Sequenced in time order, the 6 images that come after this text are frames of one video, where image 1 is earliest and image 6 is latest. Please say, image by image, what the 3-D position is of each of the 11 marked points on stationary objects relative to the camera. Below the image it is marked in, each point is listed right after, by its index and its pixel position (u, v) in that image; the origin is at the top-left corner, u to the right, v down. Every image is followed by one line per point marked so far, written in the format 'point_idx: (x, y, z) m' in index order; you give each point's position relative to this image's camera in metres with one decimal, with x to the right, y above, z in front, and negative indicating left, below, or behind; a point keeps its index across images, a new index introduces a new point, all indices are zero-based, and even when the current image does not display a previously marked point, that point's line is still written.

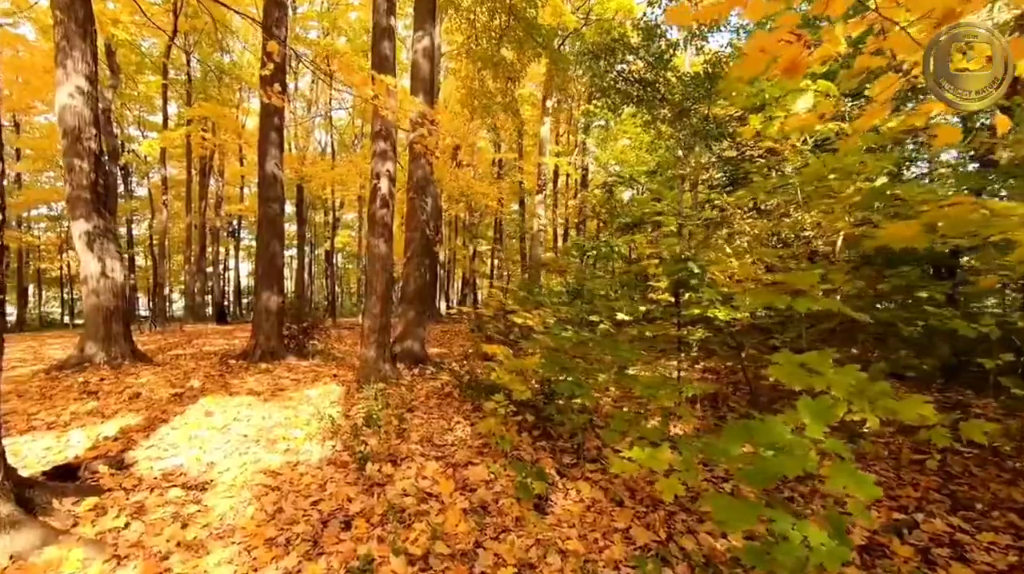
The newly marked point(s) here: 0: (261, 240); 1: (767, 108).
0: (-4.7, +0.9, +9.9) m
1: (+2.6, +1.8, +5.4) m
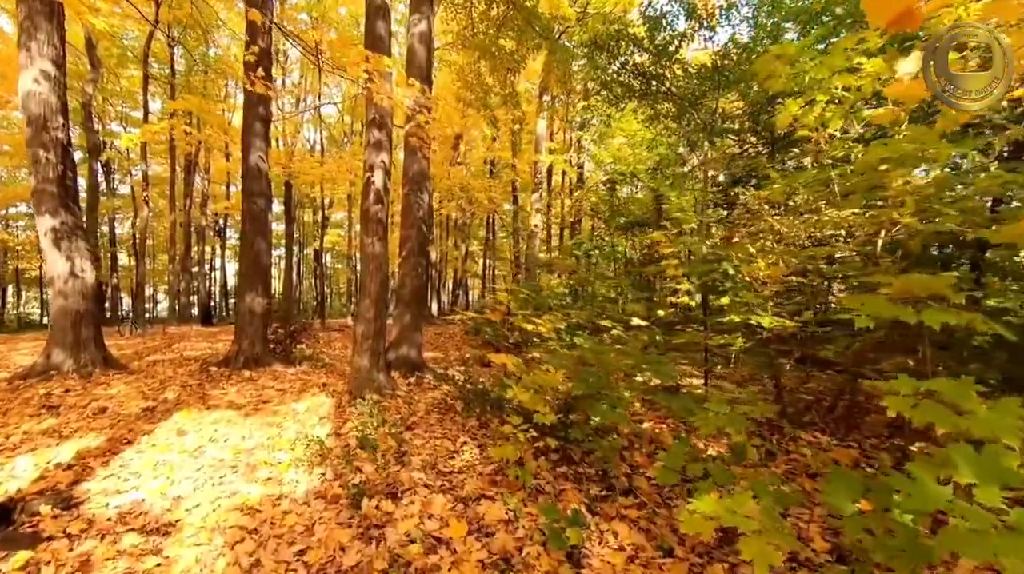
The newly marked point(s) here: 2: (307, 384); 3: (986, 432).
0: (-4.7, +0.9, +9.2) m
1: (+2.8, +1.8, +4.9) m
2: (-3.0, -1.4, +7.7) m
3: (+1.5, -0.4, +1.7) m
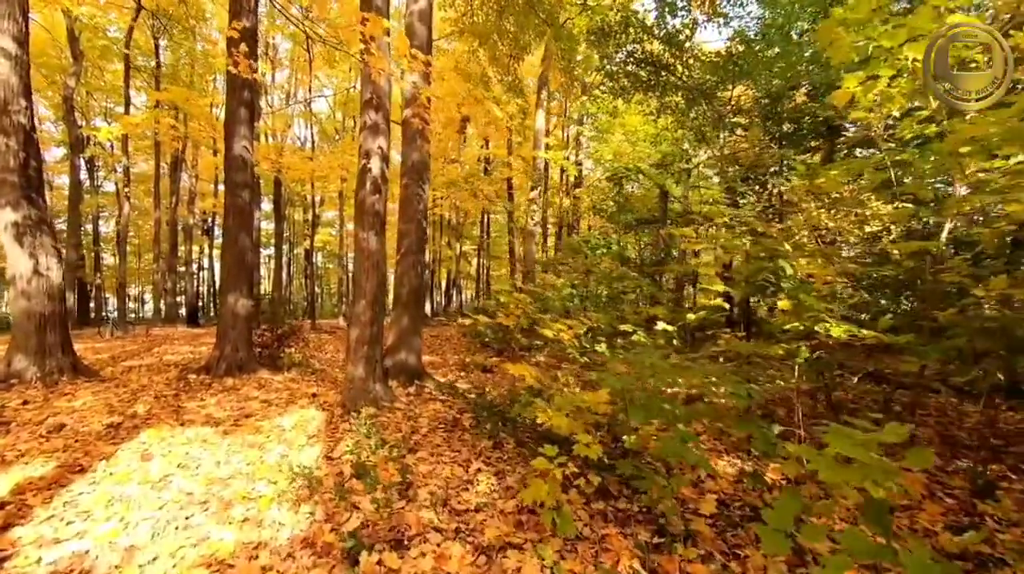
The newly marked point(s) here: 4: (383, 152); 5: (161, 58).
0: (-4.6, +0.9, +8.5) m
1: (+2.9, +1.8, +4.3) m
2: (-2.9, -1.4, +7.0) m
3: (+1.7, -0.5, +1.0) m
4: (-1.5, +1.6, +6.0) m
5: (-12.7, +8.3, +18.9) m
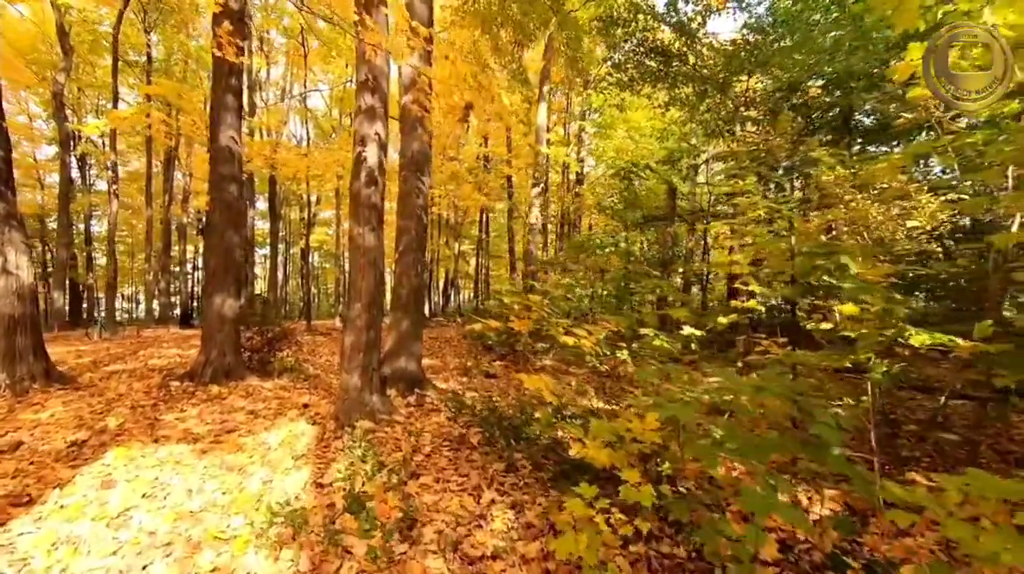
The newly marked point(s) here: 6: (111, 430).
0: (-4.5, +0.9, +7.9) m
1: (+3.0, +1.8, +3.8) m
2: (-2.8, -1.4, +6.4) m
3: (+1.8, -0.5, +0.5) m
4: (-1.4, +1.5, +5.5) m
5: (-12.6, +8.3, +18.3) m
6: (-4.0, -1.4, +5.2) m
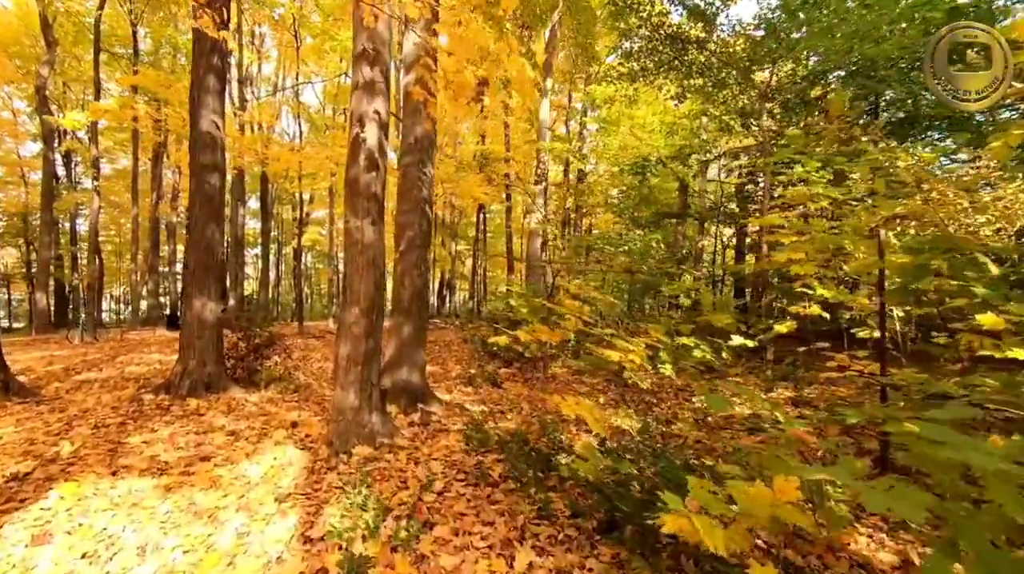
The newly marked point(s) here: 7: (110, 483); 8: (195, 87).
0: (-4.3, +0.8, +7.1) m
1: (+3.3, +1.8, +3.1) m
2: (-2.6, -1.5, +5.6) m
3: (+2.1, -0.5, -0.2) m
4: (-1.2, +1.5, +4.7) m
5: (-12.6, +8.3, +17.4) m
6: (-3.8, -1.4, +4.4) m
7: (-3.0, -1.4, +3.9) m
8: (-4.3, +2.7, +7.1) m
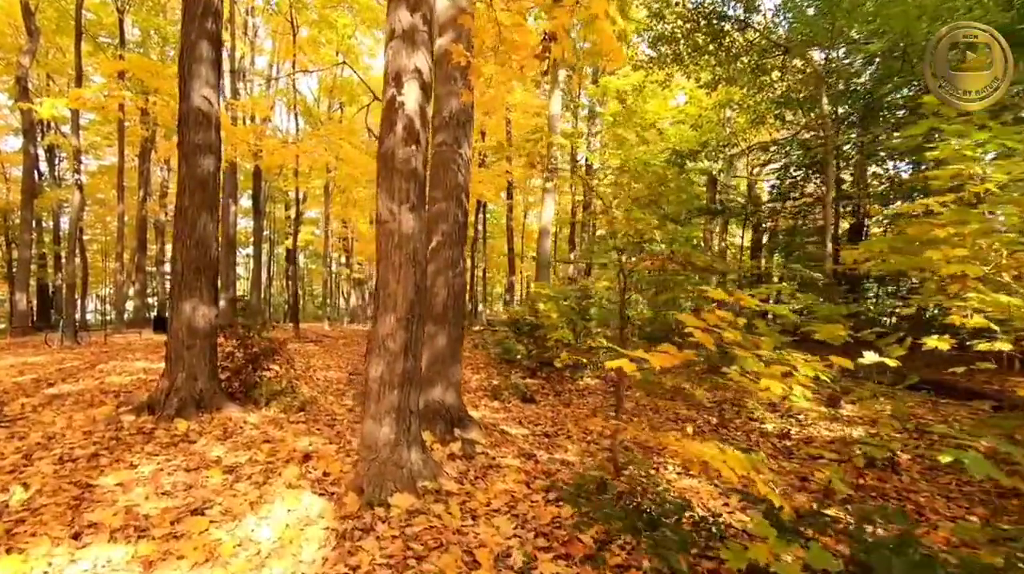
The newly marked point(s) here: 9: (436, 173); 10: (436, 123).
0: (-3.8, +0.8, +6.1) m
1: (+3.8, +1.8, +2.2) m
2: (-2.1, -1.5, +4.6) m
3: (+2.7, -0.5, -1.2) m
4: (-0.6, +1.5, +3.8) m
5: (-12.2, +8.2, +16.3) m
6: (-3.2, -1.5, +3.4) m
7: (-2.4, -1.5, +2.9) m
8: (-3.8, +2.7, +6.1) m
9: (-0.7, +1.1, +5.1) m
10: (-0.7, +1.6, +5.1) m
